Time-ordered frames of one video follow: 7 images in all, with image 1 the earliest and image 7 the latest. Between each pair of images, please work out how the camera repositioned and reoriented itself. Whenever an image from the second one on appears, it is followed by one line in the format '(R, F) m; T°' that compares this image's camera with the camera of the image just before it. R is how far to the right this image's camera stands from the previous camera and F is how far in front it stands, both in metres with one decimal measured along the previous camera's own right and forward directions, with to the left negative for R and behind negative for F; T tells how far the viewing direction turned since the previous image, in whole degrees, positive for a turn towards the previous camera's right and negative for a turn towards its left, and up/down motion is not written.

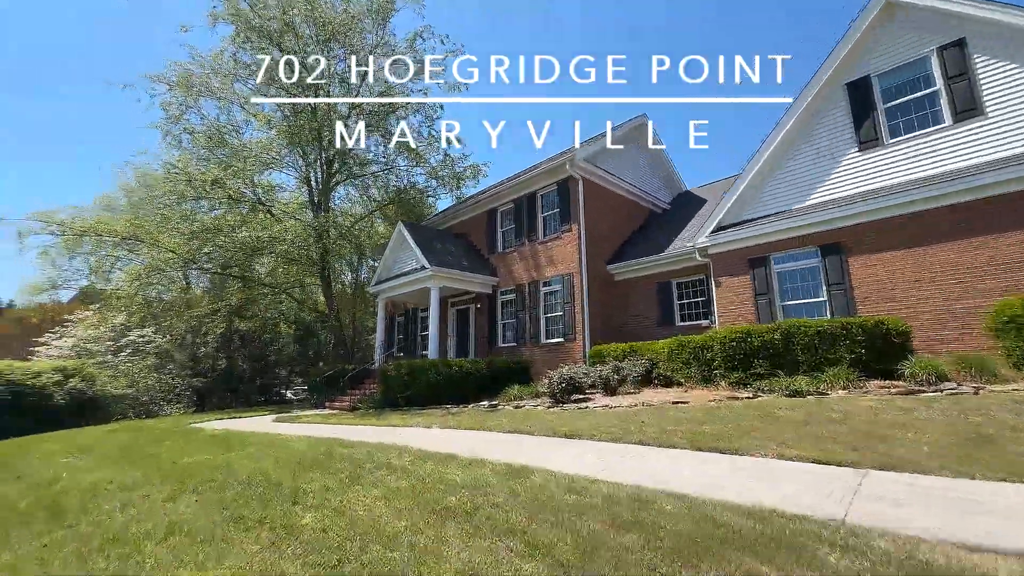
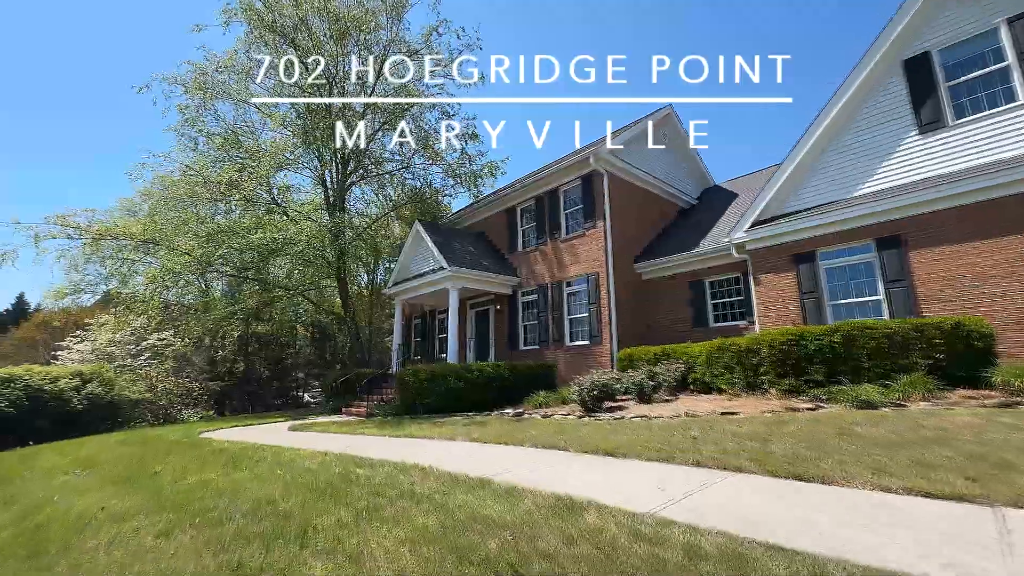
(-0.2, +0.6) m; -2°
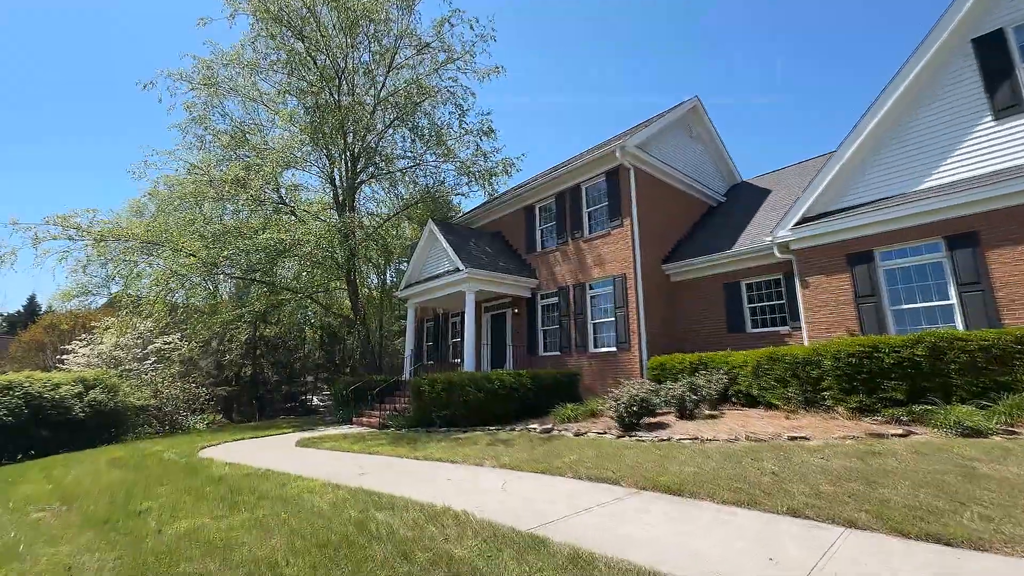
(-0.4, +0.8) m; -1°
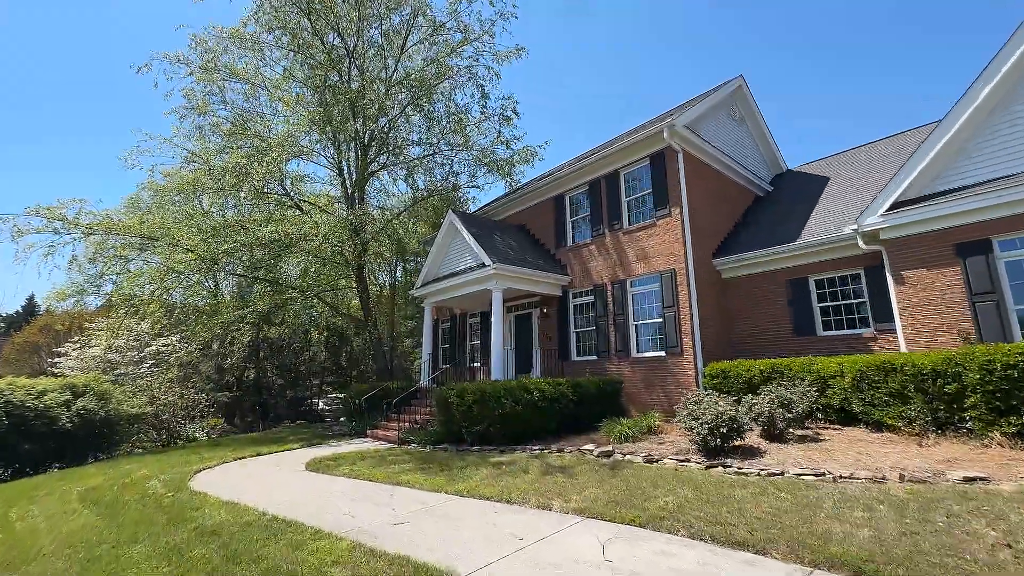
(-0.8, +1.3) m; 0°
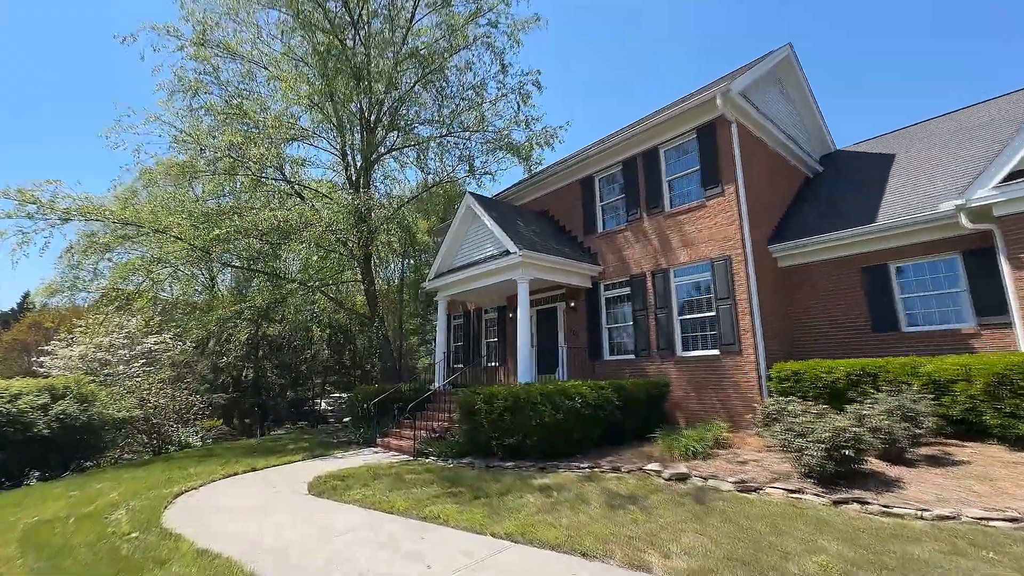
(-0.6, +1.3) m; 0°
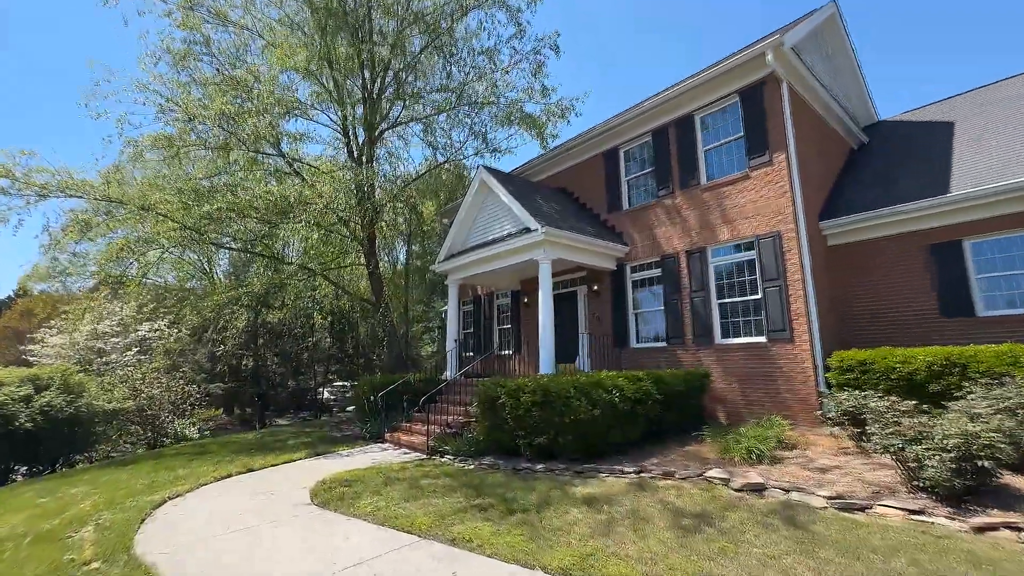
(-0.4, +1.0) m; 0°
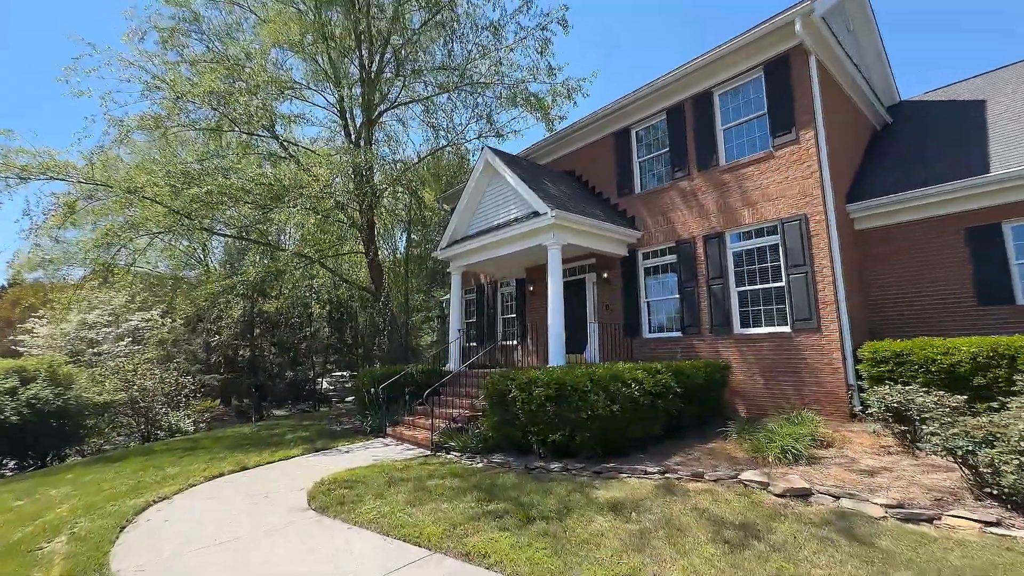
(-0.2, +0.5) m; 0°
